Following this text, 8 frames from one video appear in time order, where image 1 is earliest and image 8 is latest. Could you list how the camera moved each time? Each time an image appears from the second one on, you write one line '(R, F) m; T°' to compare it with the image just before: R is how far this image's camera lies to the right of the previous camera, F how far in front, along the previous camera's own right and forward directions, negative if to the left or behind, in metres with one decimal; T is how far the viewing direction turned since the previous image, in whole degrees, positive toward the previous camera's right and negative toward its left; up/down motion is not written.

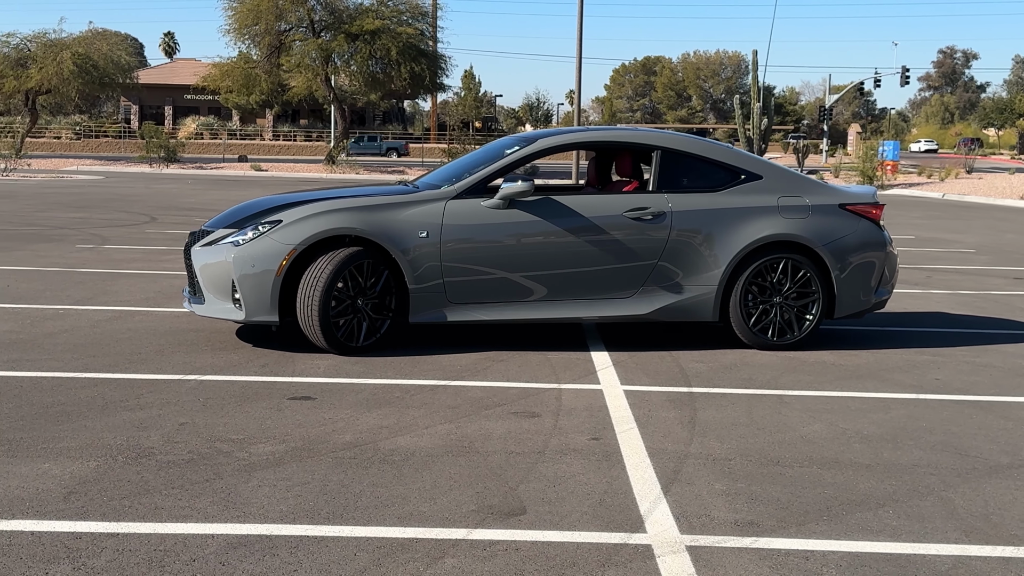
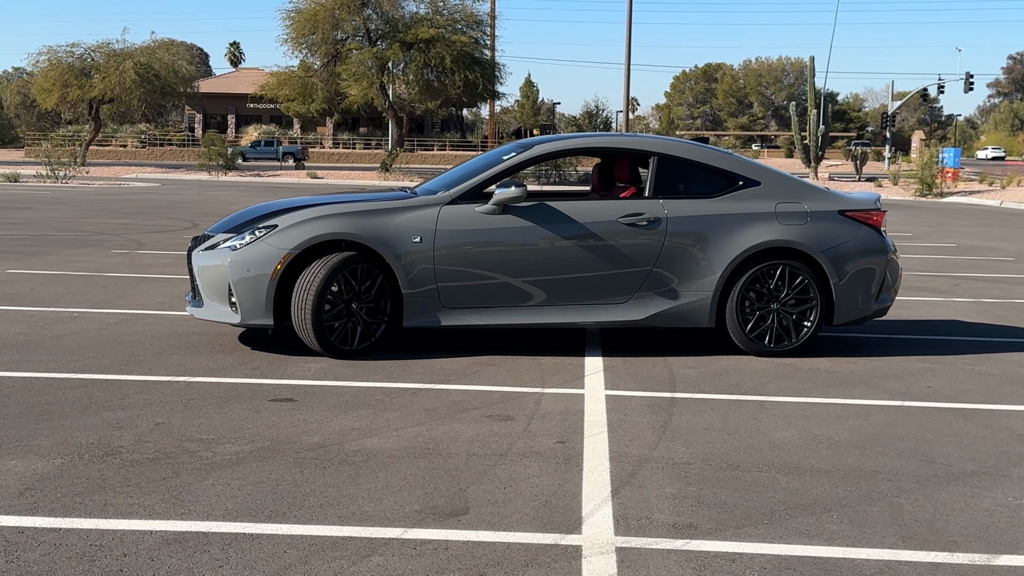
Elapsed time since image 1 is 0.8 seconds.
(+0.3, 0.0) m; -3°
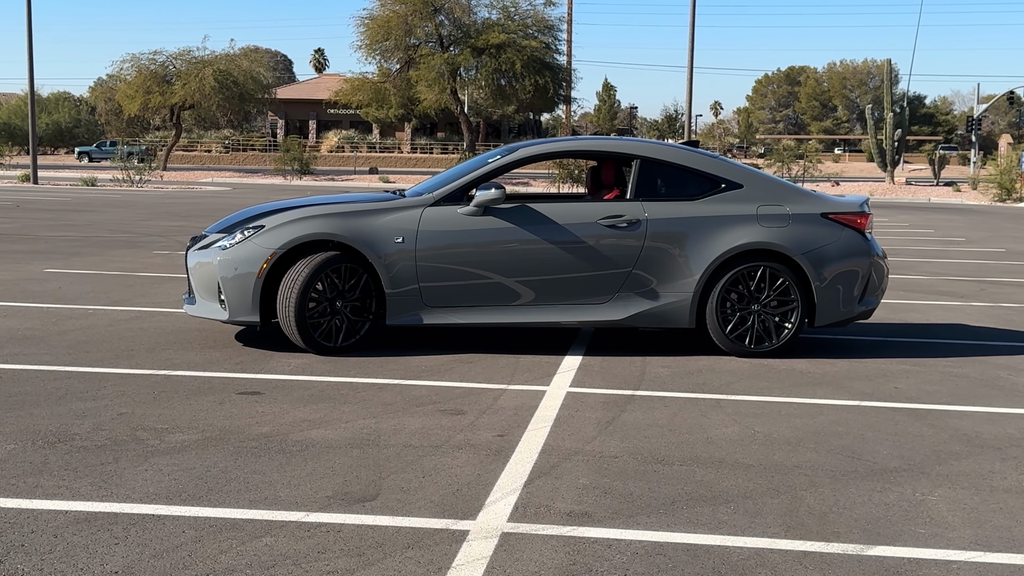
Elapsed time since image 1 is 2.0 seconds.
(+0.5, -0.1) m; -3°
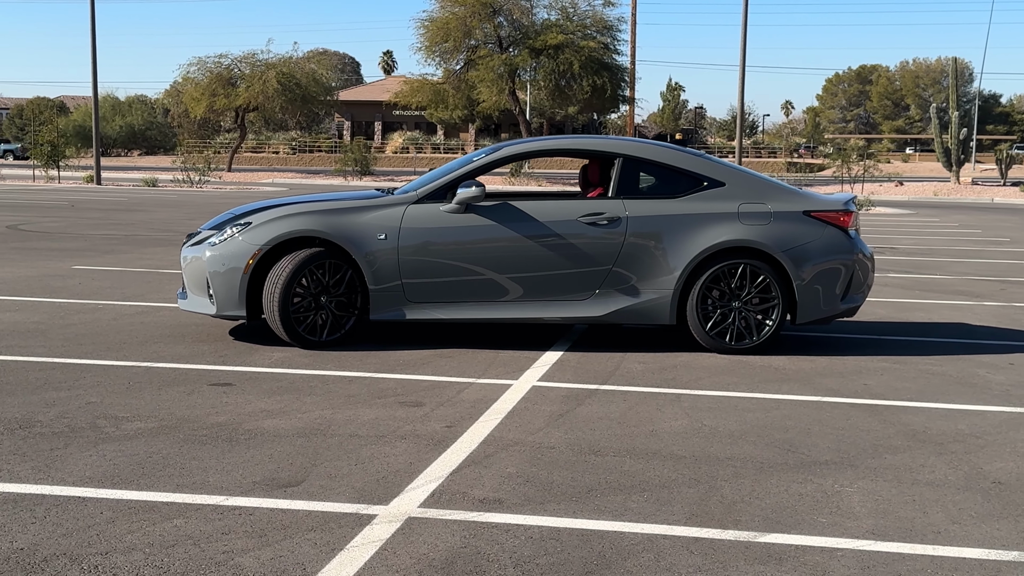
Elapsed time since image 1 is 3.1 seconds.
(+0.5, -0.1) m; -3°
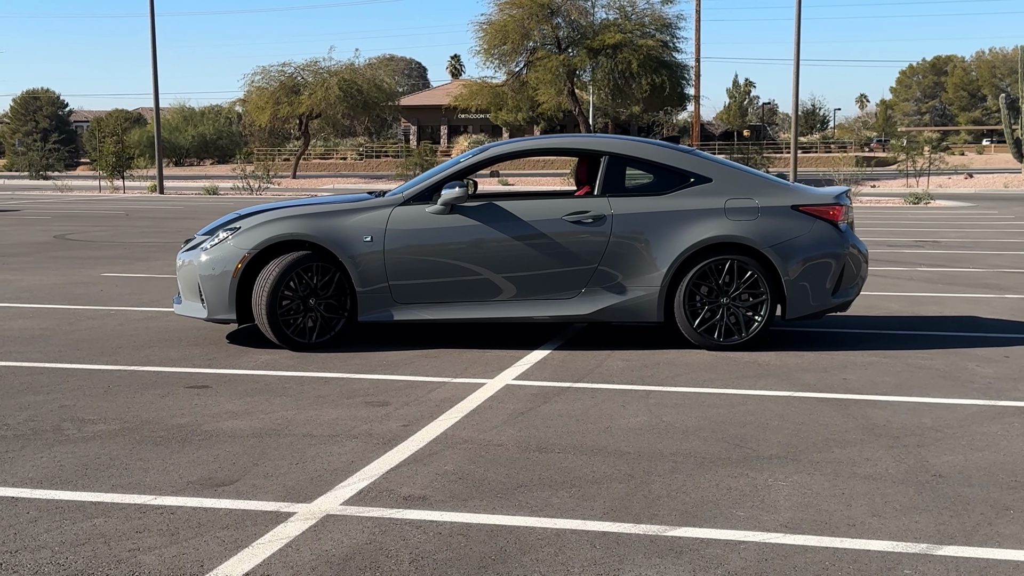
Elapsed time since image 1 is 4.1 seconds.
(+0.5, 0.0) m; -3°
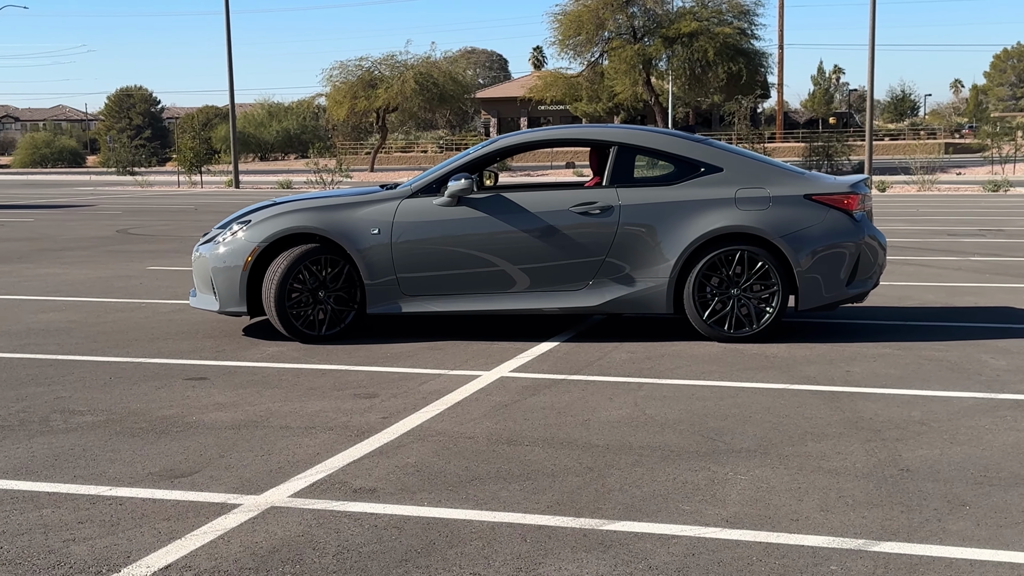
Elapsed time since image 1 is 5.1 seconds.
(+0.4, 0.0) m; -4°
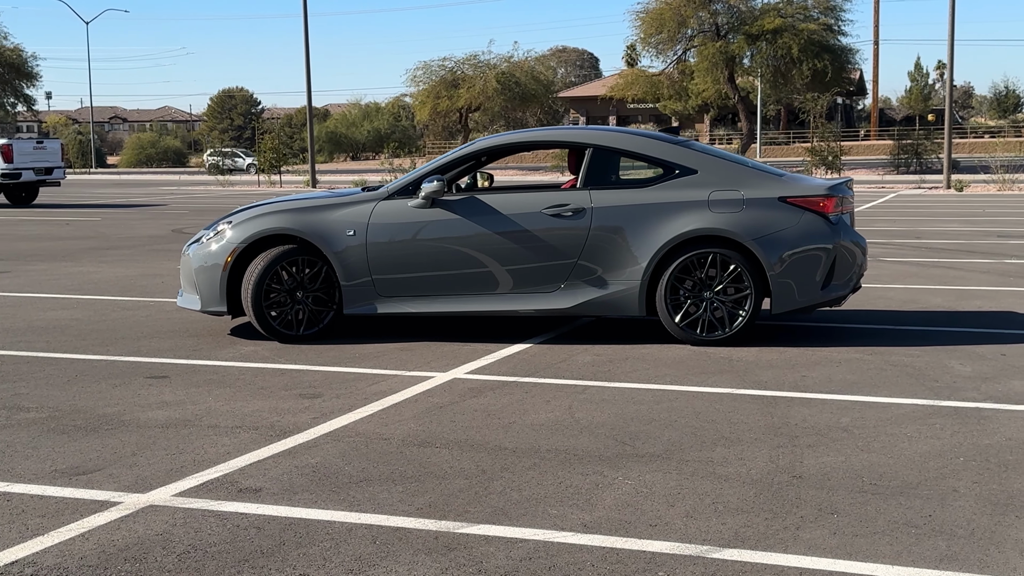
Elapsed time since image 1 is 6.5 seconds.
(+0.6, 0.0) m; -4°
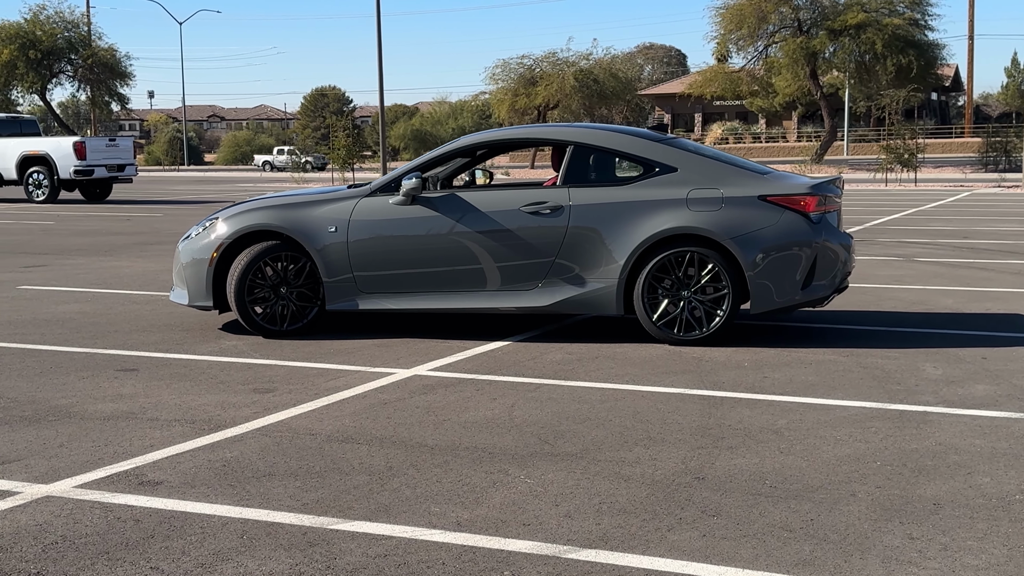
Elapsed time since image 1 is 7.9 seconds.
(+0.6, 0.0) m; -4°
